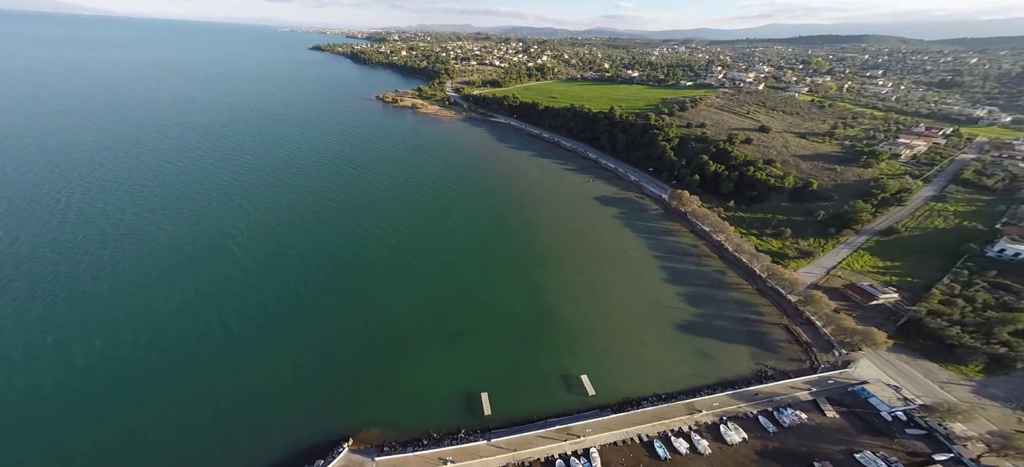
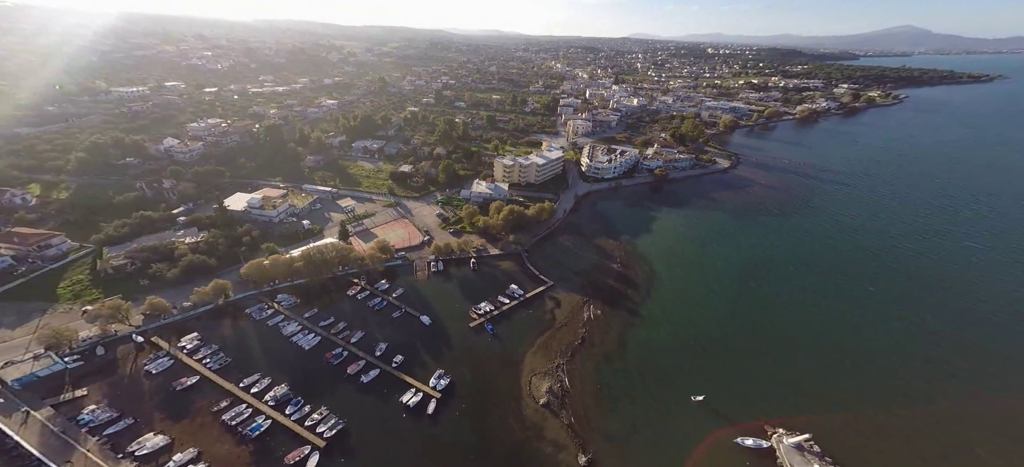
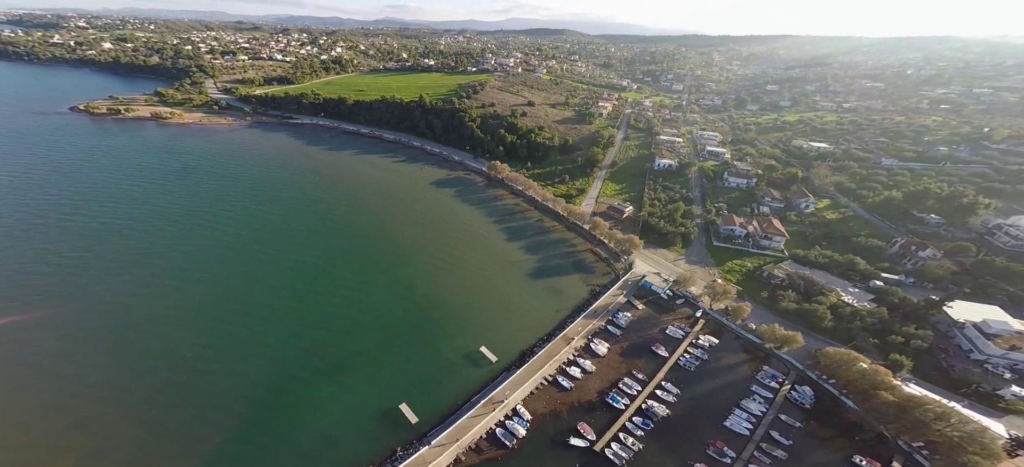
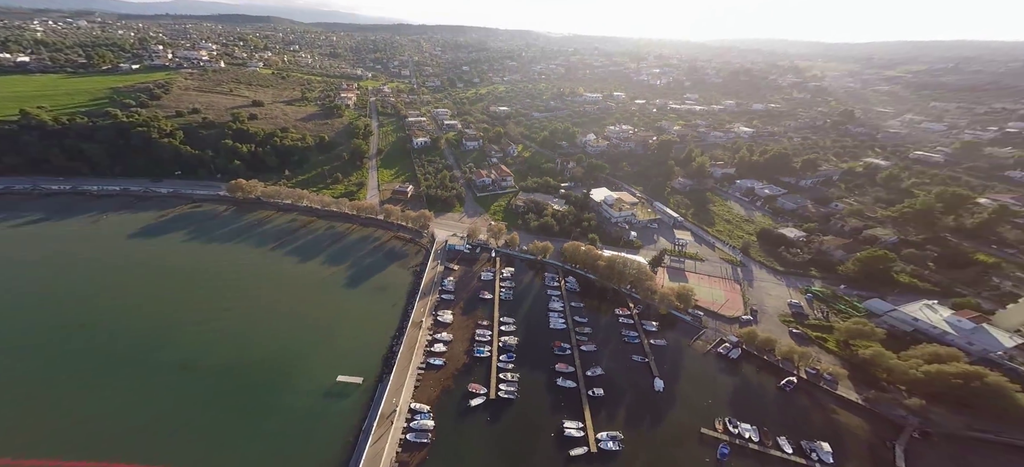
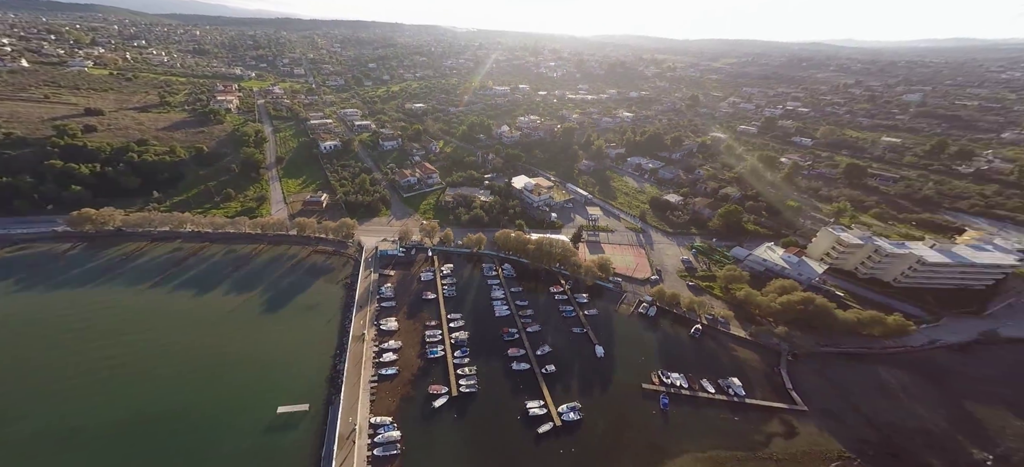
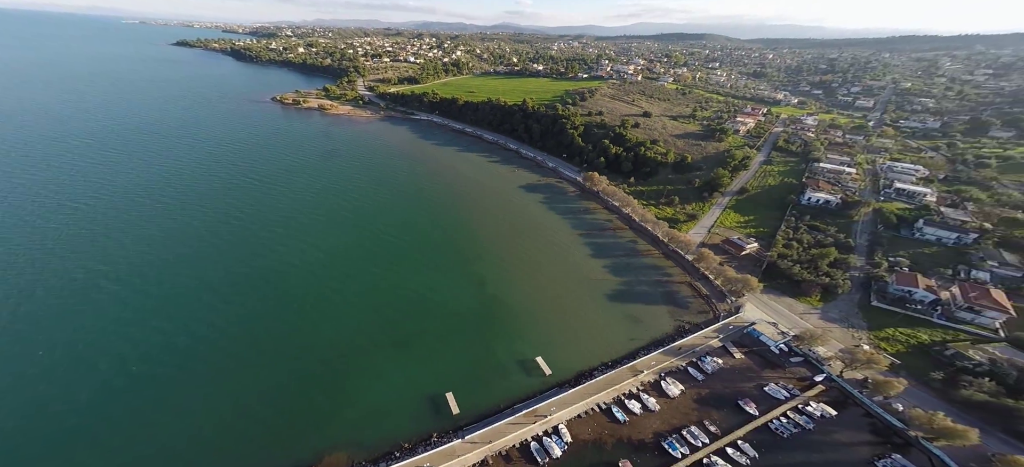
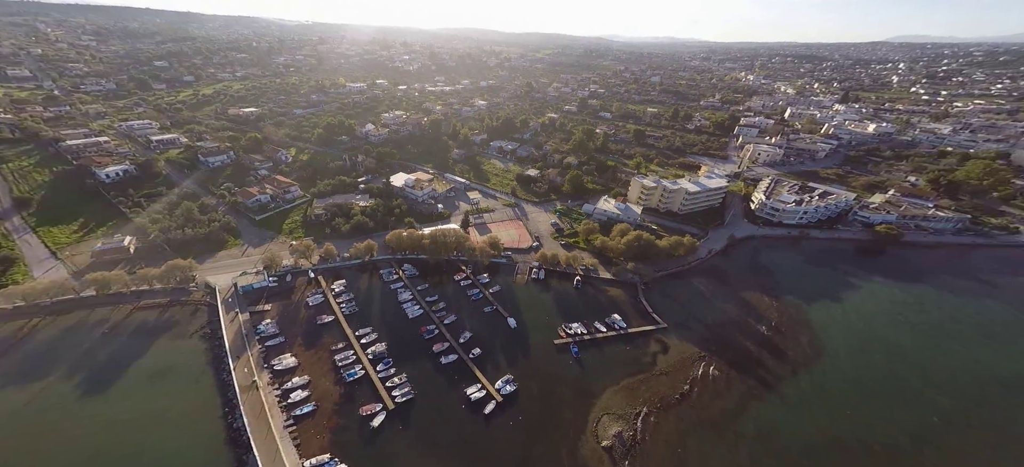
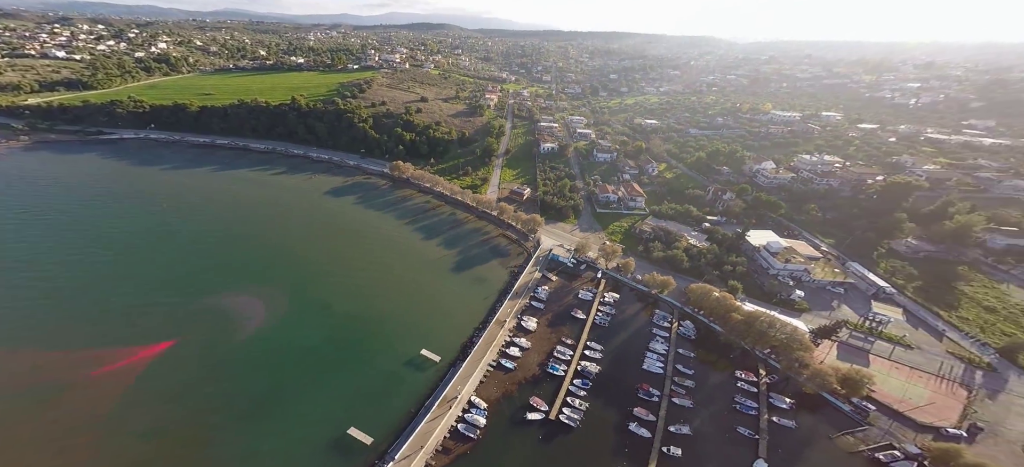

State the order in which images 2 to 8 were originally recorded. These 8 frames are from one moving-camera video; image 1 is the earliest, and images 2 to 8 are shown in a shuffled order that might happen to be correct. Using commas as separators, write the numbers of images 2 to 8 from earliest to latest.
6, 3, 8, 4, 5, 7, 2
